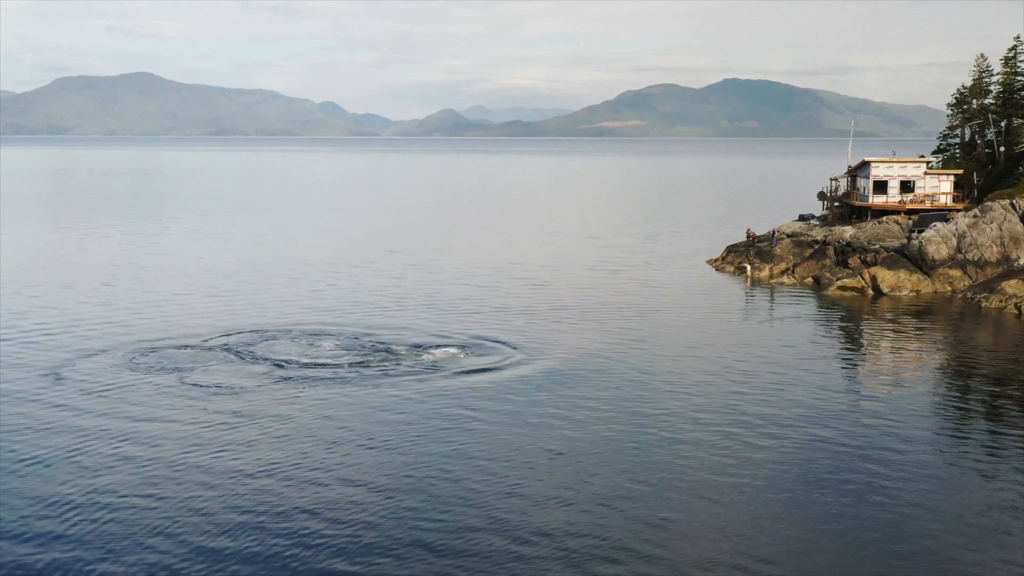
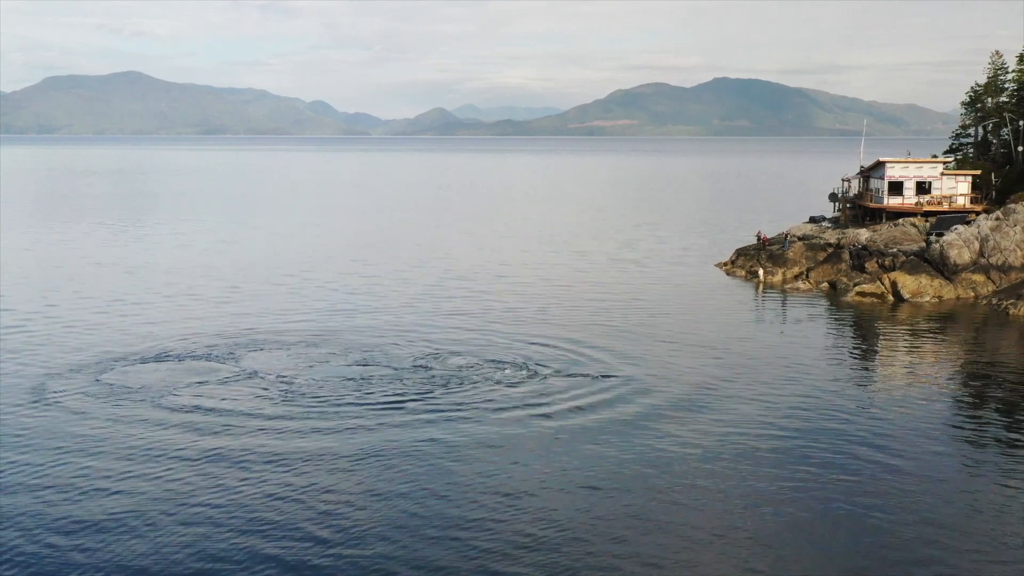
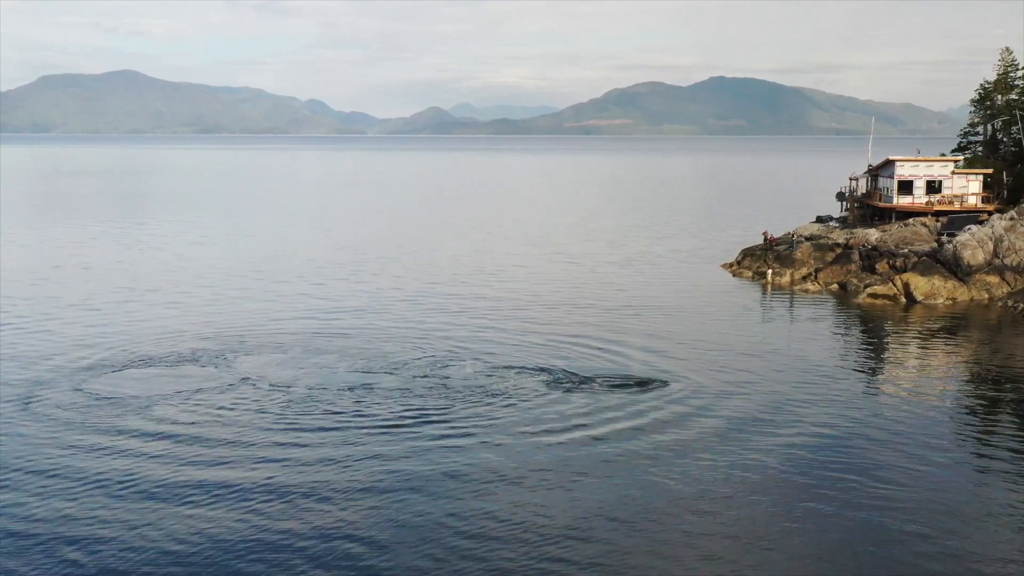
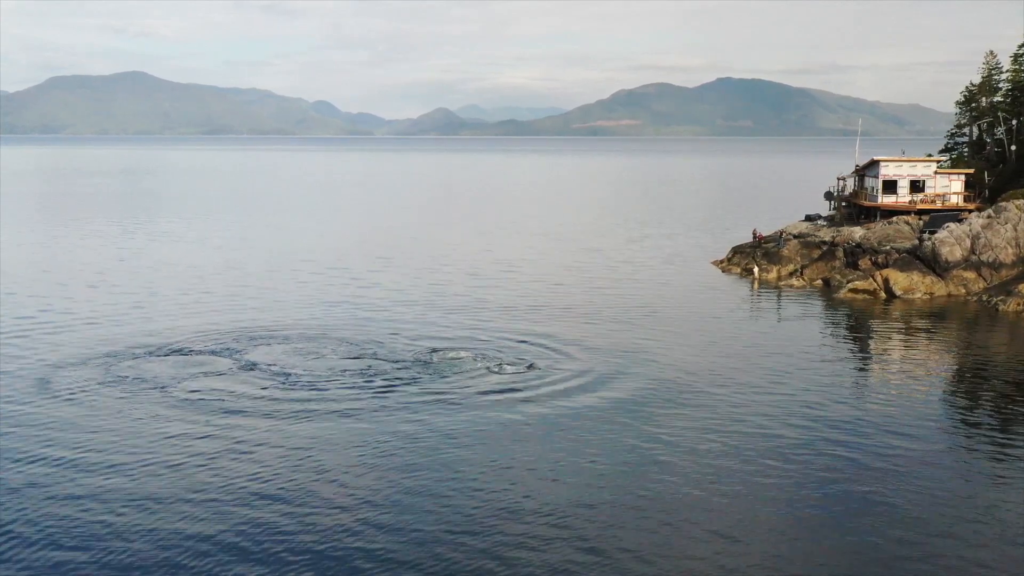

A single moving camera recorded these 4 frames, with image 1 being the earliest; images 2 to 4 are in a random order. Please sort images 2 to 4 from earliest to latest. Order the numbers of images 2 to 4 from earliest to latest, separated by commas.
4, 2, 3
